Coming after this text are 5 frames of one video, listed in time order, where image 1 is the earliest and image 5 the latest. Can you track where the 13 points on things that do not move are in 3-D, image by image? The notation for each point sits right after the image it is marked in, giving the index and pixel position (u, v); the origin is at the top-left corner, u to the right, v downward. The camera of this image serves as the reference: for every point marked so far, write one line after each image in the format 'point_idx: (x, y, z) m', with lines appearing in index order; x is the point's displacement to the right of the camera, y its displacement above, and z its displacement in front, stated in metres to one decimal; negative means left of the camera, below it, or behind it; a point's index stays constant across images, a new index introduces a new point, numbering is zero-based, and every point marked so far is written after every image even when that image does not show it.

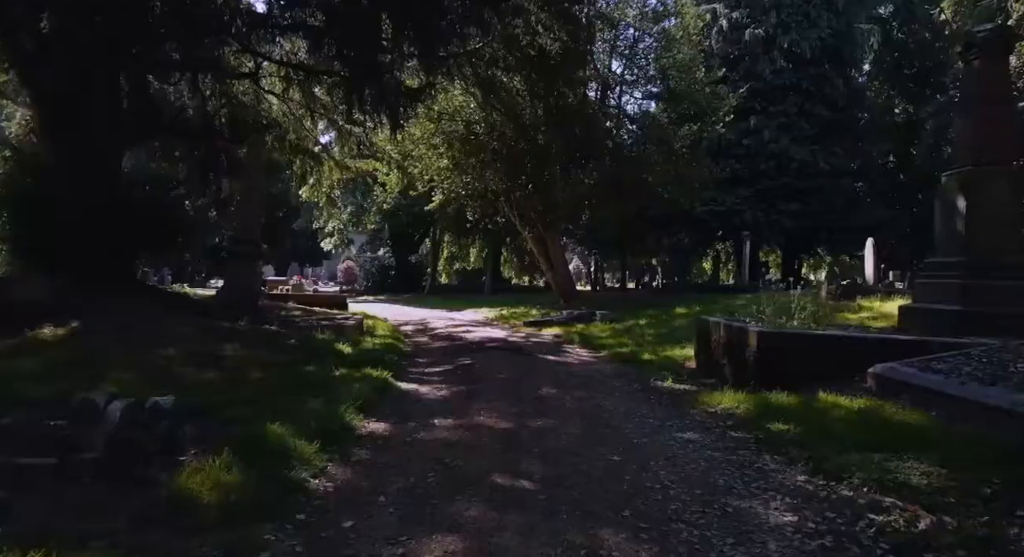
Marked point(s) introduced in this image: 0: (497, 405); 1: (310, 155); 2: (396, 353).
0: (-0.1, -1.1, +6.2) m
1: (-5.8, +3.6, +19.8) m
2: (-1.6, -1.1, +9.7) m
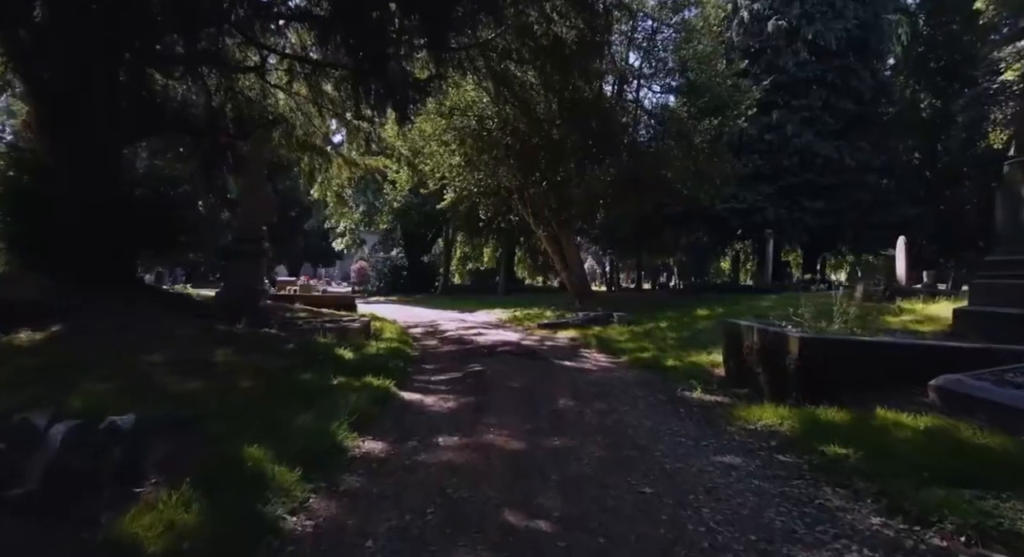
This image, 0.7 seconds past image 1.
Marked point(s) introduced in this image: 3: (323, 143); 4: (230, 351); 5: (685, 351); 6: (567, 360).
0: (0.0, -1.1, +5.5) m
1: (-5.4, +3.6, +19.3) m
2: (-1.5, -1.1, +9.1) m
3: (-5.2, +3.7, +19.1) m
4: (-3.1, -0.8, +7.5) m
5: (+2.5, -1.1, +9.8) m
6: (+0.8, -1.2, +9.7) m
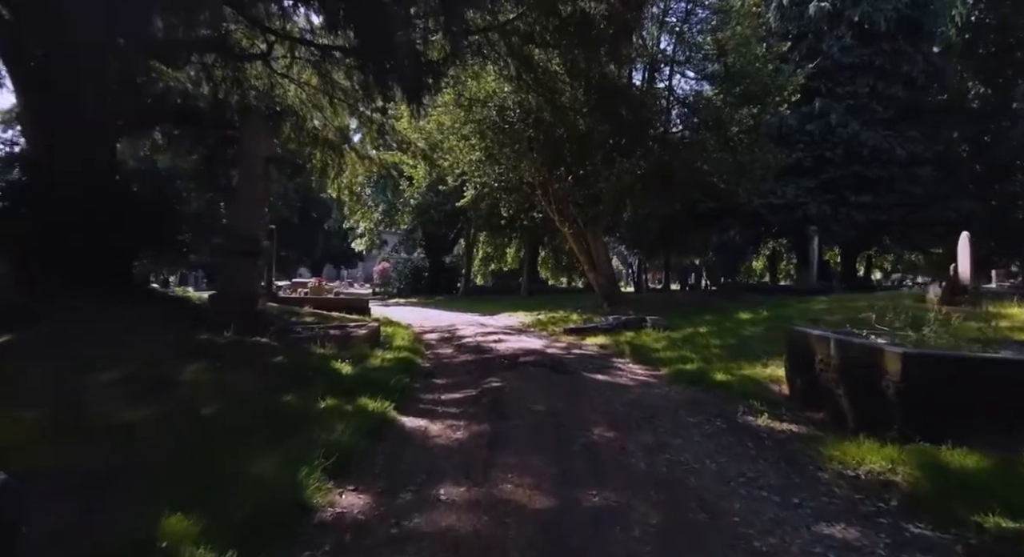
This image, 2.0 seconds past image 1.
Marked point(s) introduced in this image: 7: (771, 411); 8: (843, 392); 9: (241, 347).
0: (+0.1, -1.2, +4.3) m
1: (-4.8, +3.5, +18.2) m
2: (-1.2, -1.1, +7.9) m
3: (-4.6, +3.7, +18.0) m
4: (-2.9, -0.8, +6.4) m
5: (+2.8, -1.1, +8.5) m
6: (+1.1, -1.2, +8.5) m
7: (+2.3, -1.2, +6.1) m
8: (+2.7, -0.9, +5.7) m
9: (-3.0, -0.7, +7.6) m
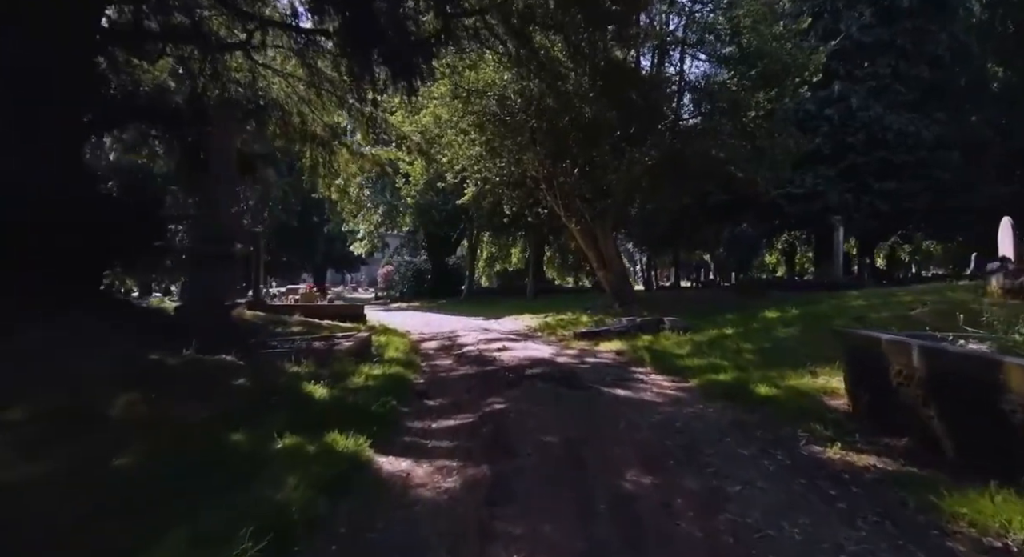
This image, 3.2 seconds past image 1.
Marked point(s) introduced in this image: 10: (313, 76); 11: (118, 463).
0: (+0.2, -1.2, +3.2) m
1: (-4.8, +3.4, +17.1) m
2: (-1.1, -1.1, +6.8) m
3: (-4.6, +3.5, +16.9) m
4: (-2.8, -0.9, +5.3) m
5: (+2.9, -1.0, +7.4) m
6: (+1.1, -1.2, +7.3) m
7: (+2.3, -1.1, +5.0) m
8: (+2.8, -0.9, +4.5) m
9: (-2.9, -0.8, +6.5) m
10: (-4.2, +4.3, +14.6) m
11: (-2.2, -1.0, +3.9) m
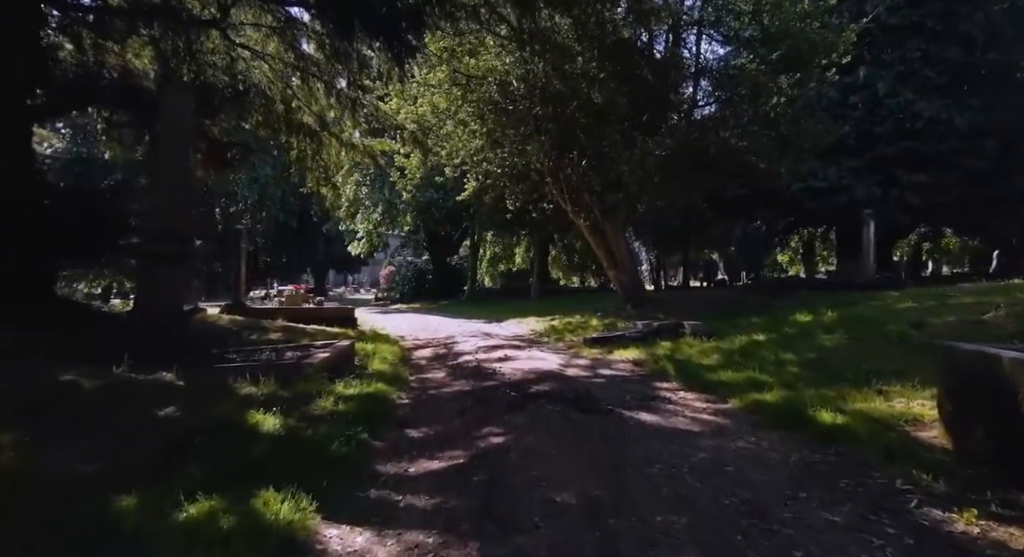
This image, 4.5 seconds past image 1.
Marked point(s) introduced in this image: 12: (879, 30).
0: (+0.1, -1.2, +1.9) m
1: (-4.7, +3.4, +15.8) m
2: (-1.1, -1.1, +5.5) m
3: (-4.5, +3.5, +15.7) m
4: (-2.8, -0.9, +4.0) m
5: (+2.9, -1.0, +6.0) m
6: (+1.1, -1.2, +6.0) m
7: (+2.3, -1.1, +3.7) m
8: (+2.8, -0.9, +3.2) m
9: (-2.9, -0.8, +5.2) m
10: (-4.2, +4.3, +13.4) m
11: (-2.2, -1.0, +2.6) m
12: (+10.3, +7.0, +19.4) m
